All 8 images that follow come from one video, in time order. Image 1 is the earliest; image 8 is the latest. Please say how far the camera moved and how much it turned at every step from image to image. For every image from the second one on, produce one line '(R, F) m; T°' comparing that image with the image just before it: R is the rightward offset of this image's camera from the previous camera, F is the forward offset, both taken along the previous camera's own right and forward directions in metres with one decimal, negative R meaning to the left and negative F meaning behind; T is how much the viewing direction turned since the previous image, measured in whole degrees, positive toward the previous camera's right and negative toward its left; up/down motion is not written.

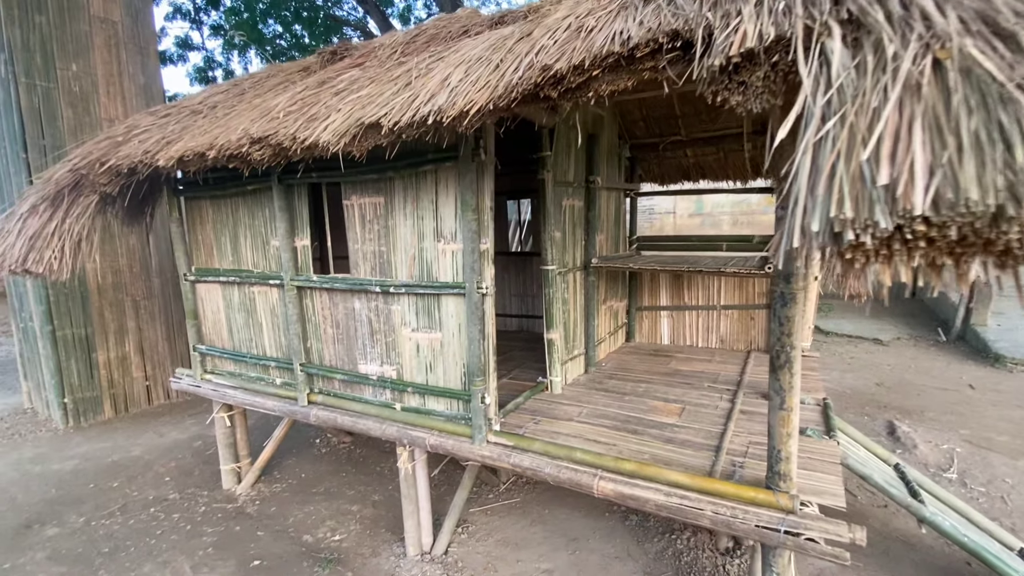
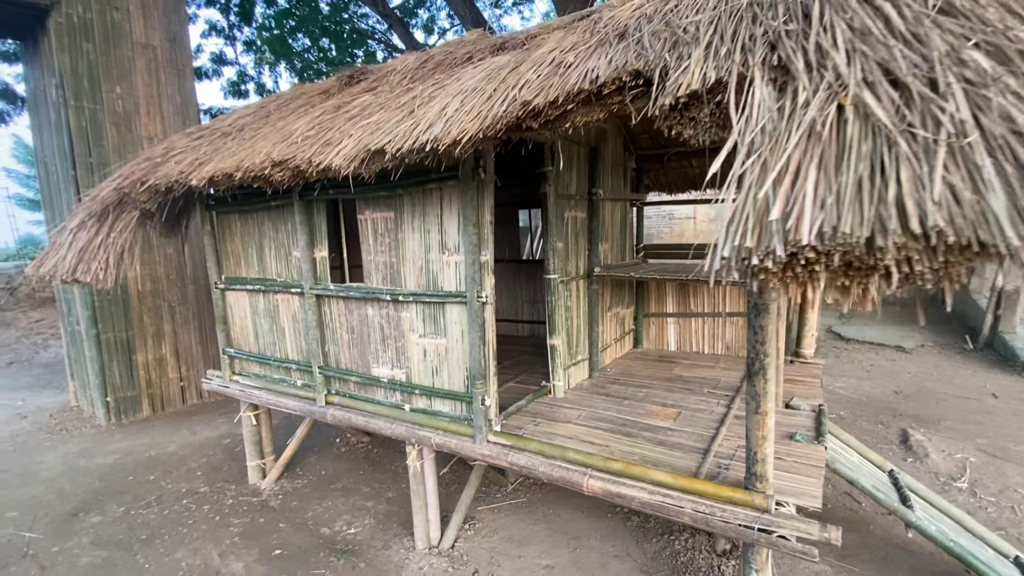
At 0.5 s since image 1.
(+0.1, -0.2) m; -3°
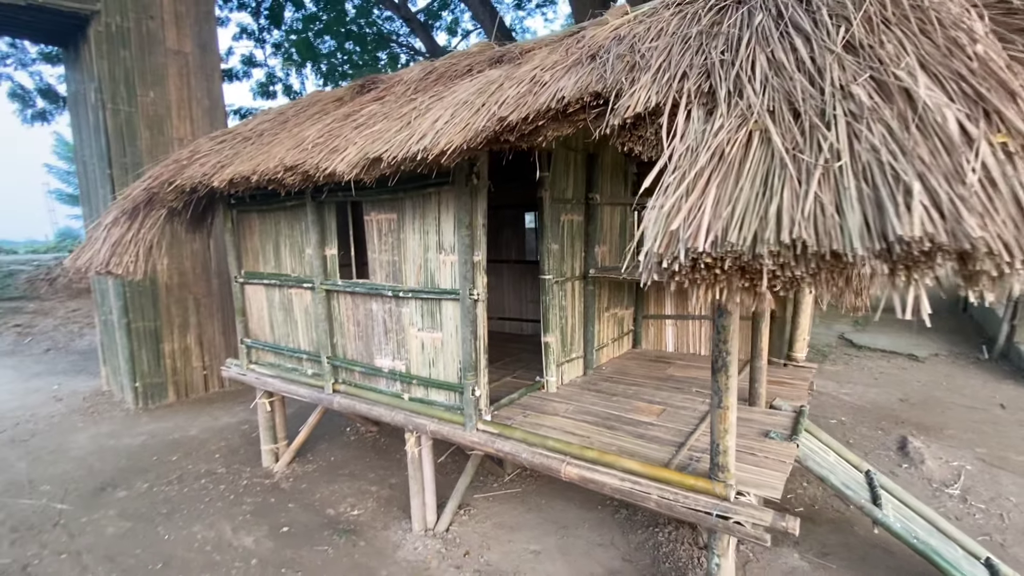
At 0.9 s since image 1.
(+0.2, -0.2) m; -2°
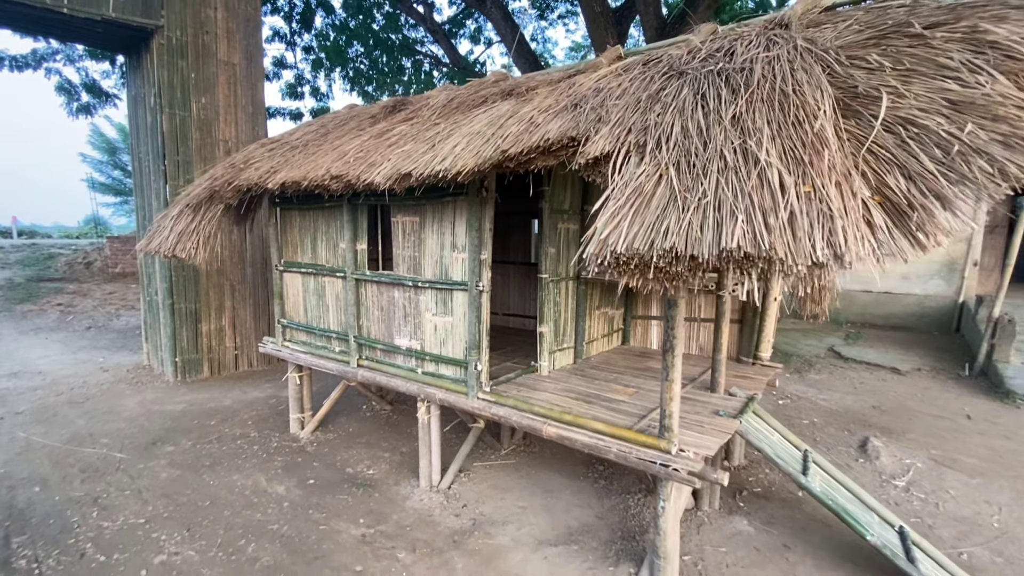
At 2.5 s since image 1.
(+0.1, -0.6) m; -1°
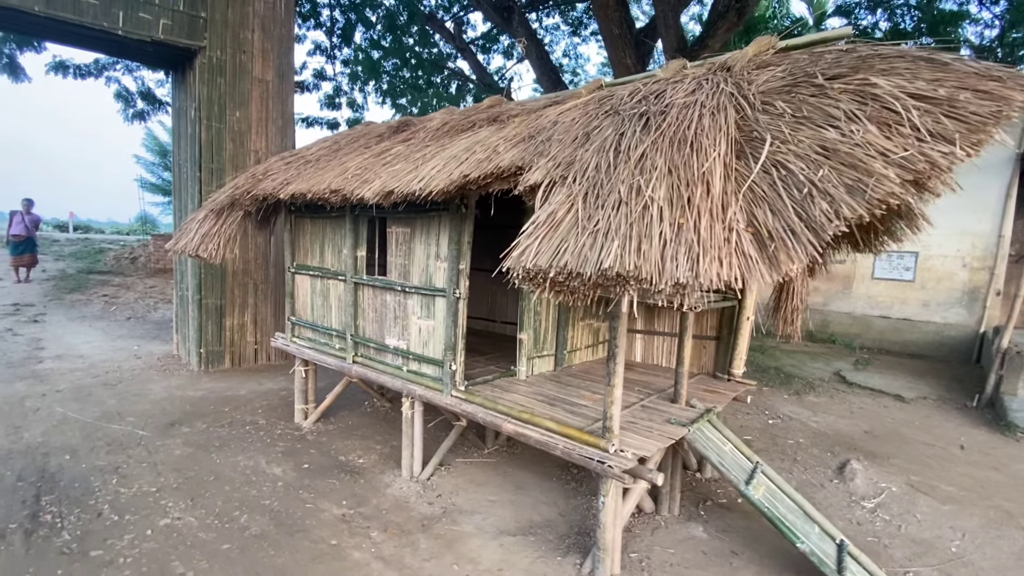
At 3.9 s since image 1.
(+0.4, -0.3) m; -3°
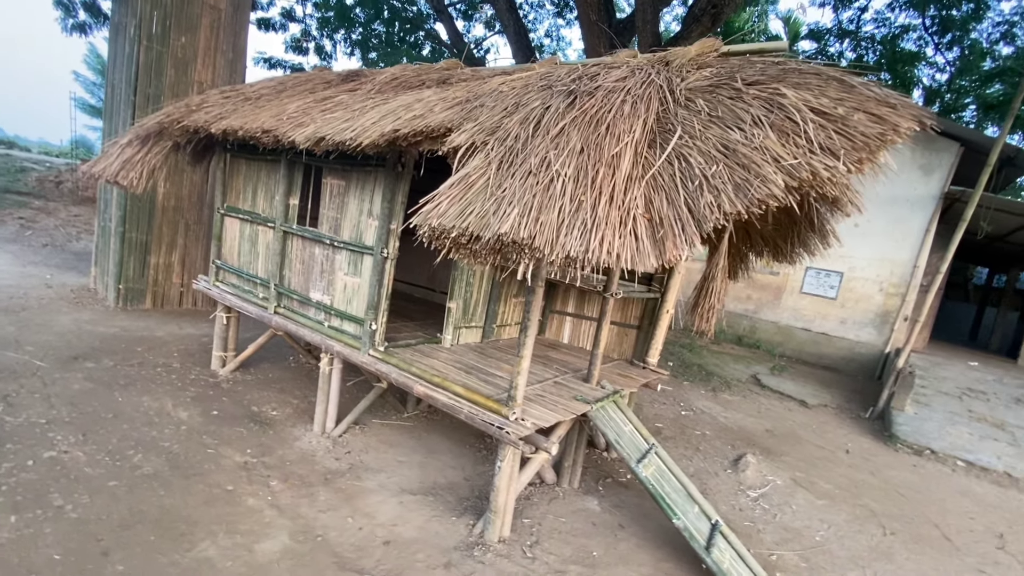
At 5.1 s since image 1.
(+0.3, -0.1) m; +5°
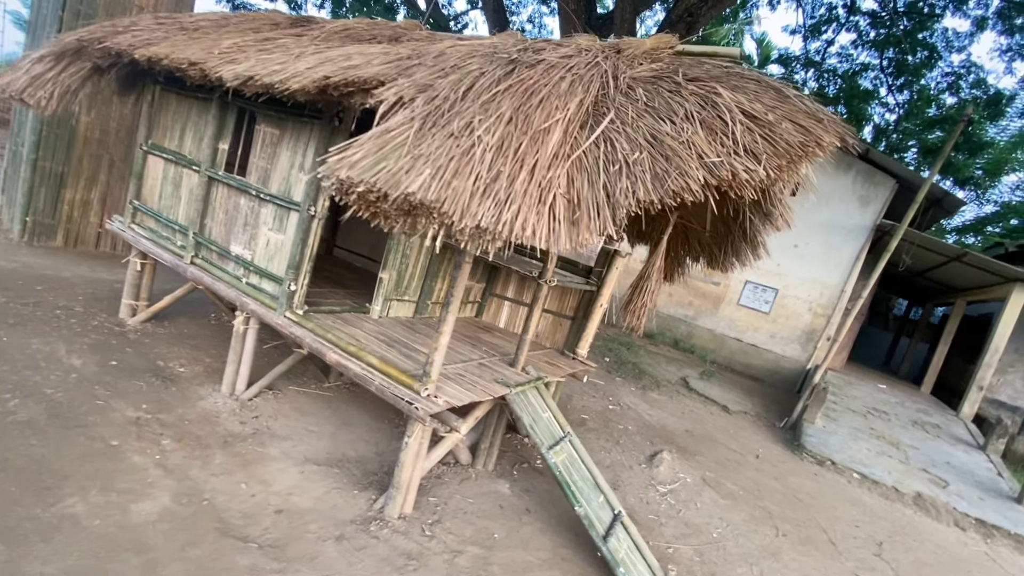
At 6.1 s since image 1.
(+0.2, +0.1) m; +5°
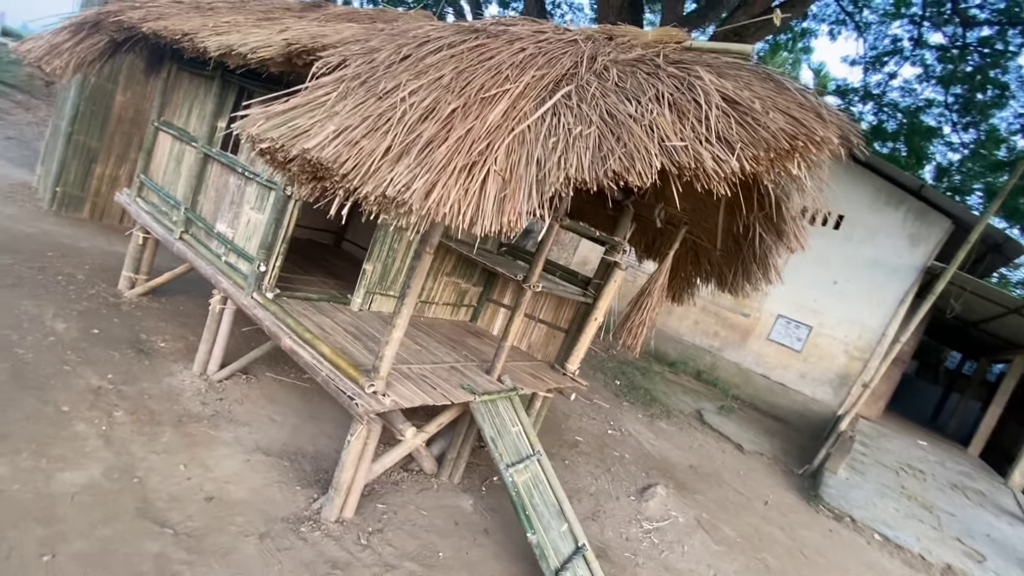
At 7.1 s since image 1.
(+0.4, +0.3) m; -4°
